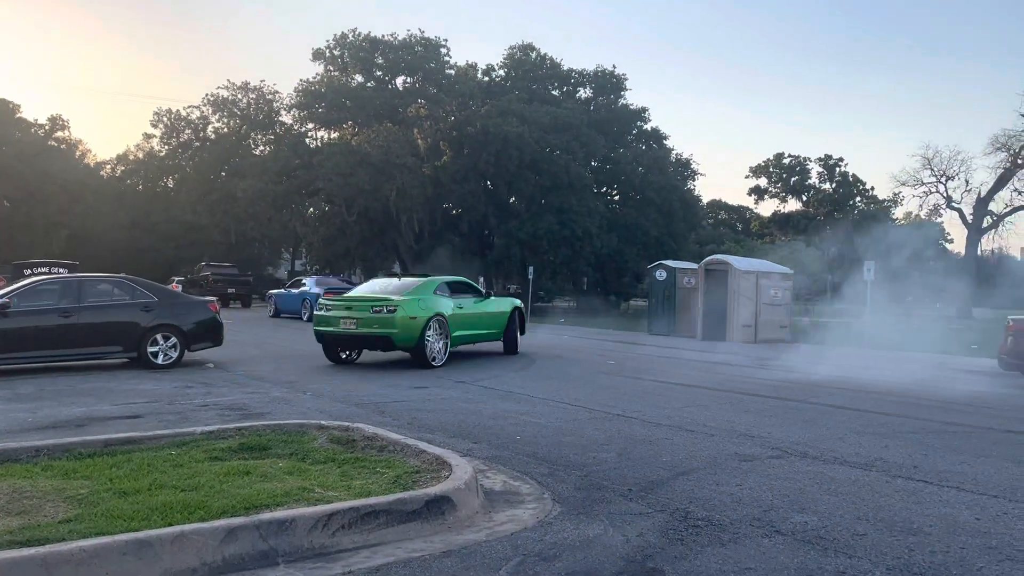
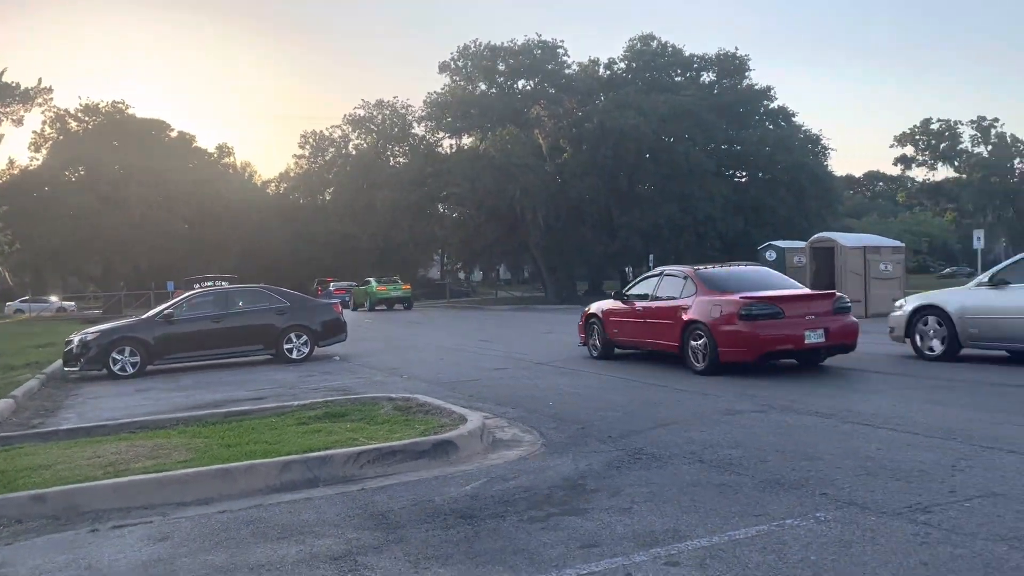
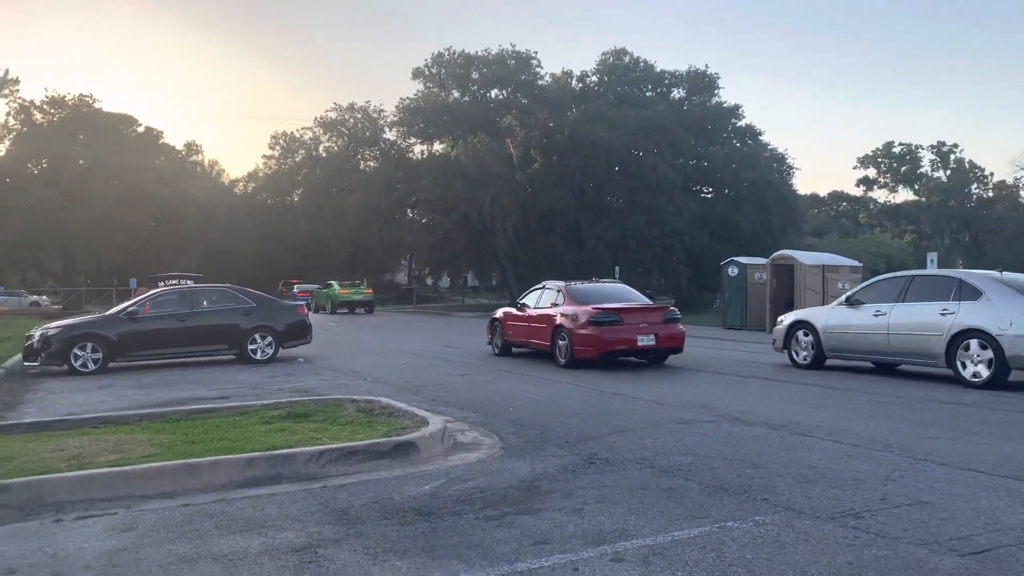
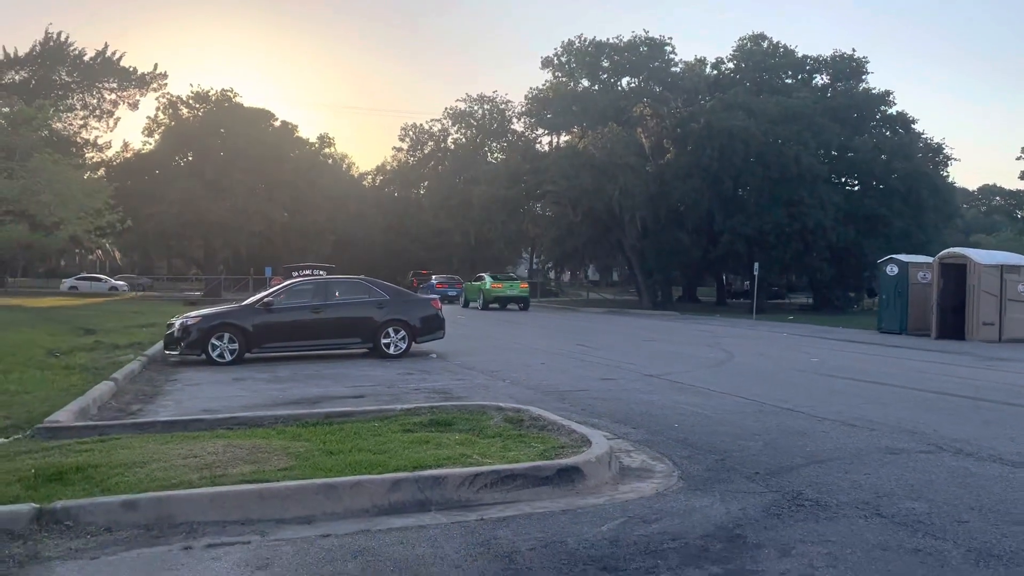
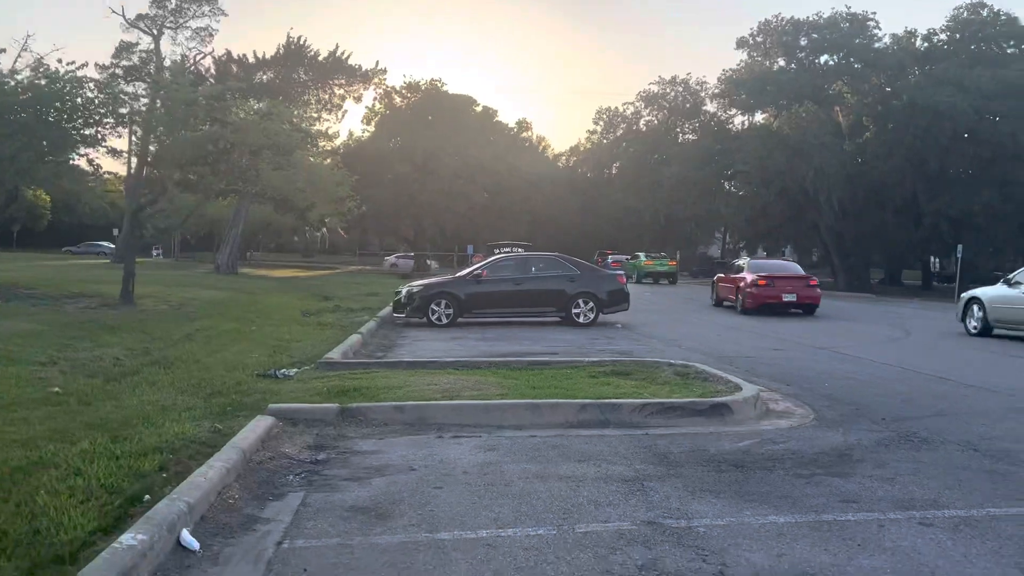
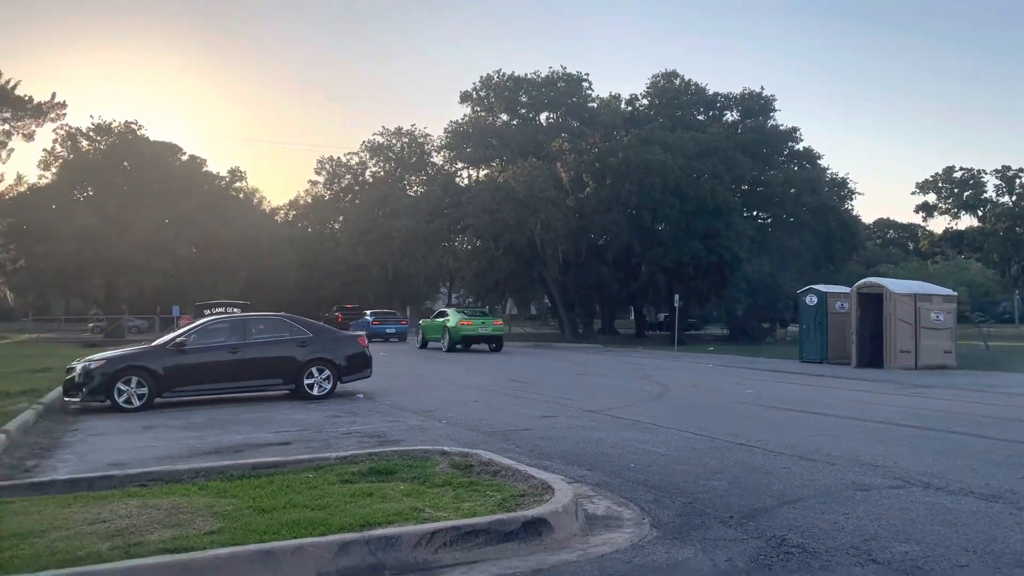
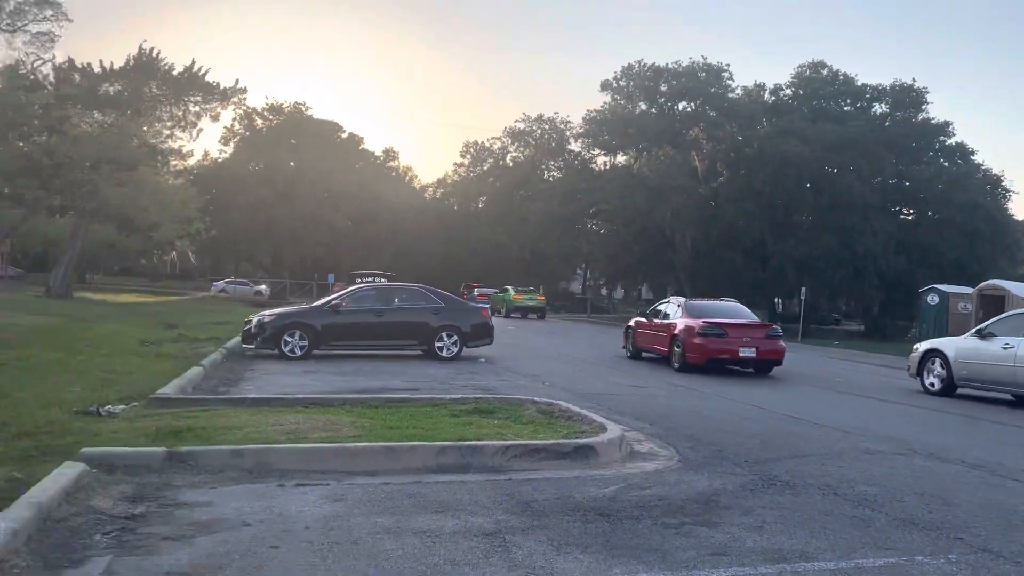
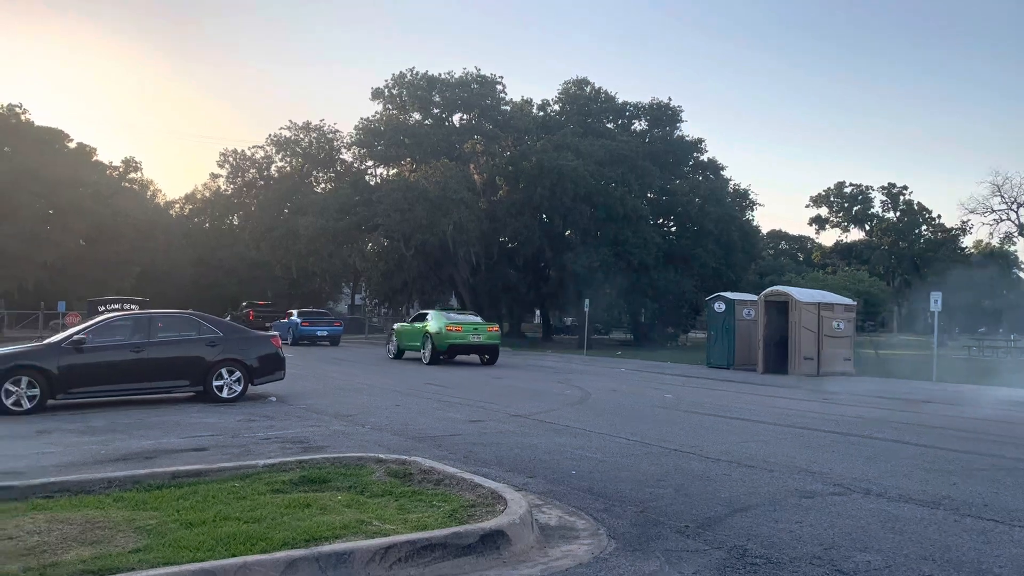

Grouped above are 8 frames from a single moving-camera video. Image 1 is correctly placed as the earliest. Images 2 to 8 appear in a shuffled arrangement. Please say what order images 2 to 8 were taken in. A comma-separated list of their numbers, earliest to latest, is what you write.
8, 6, 4, 2, 3, 7, 5
